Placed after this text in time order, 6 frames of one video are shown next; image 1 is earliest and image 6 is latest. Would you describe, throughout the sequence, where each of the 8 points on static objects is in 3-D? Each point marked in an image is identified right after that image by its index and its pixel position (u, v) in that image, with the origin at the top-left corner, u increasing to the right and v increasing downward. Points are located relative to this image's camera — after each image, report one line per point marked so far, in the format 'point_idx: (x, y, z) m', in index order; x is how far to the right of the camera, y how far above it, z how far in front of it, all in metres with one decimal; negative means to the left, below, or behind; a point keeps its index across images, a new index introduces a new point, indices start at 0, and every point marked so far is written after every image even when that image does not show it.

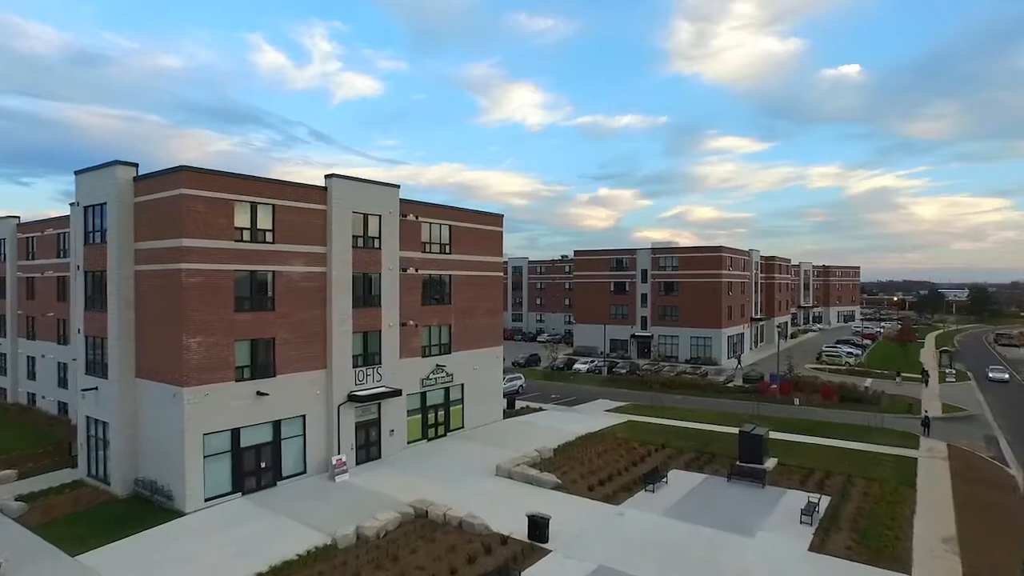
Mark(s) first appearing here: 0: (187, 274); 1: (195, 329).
0: (-13.3, +0.6, +19.1) m
1: (-13.1, -1.7, +19.2) m
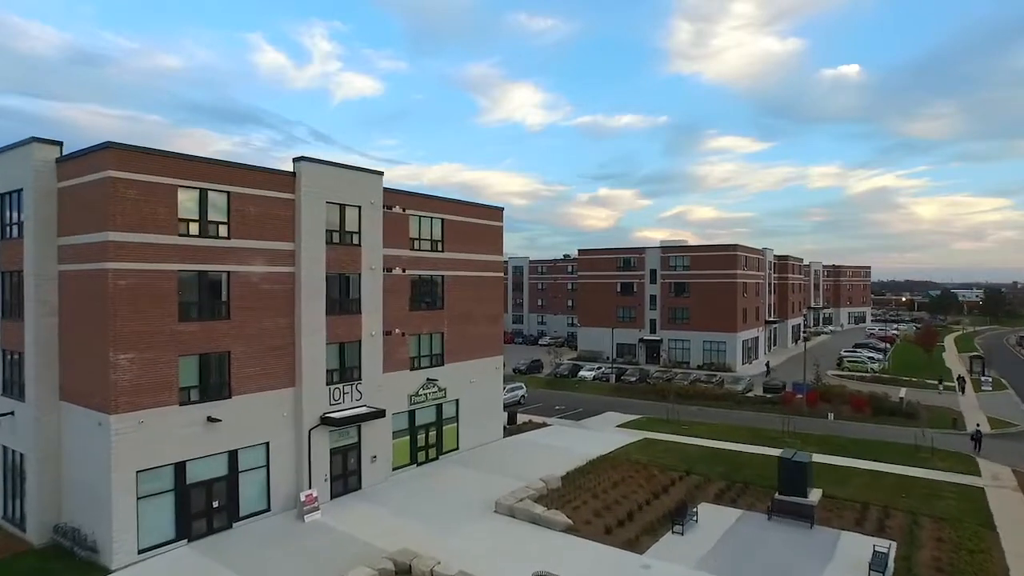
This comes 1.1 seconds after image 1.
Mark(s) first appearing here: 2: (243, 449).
0: (-13.3, +0.4, +15.6) m
1: (-13.0, -1.9, +15.7) m
2: (-10.6, -6.4, +18.5) m
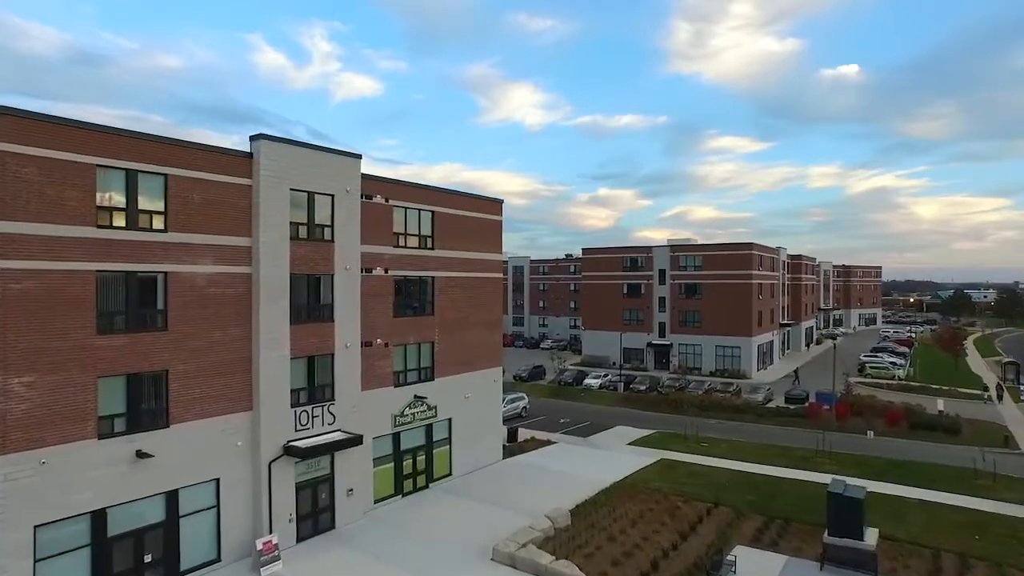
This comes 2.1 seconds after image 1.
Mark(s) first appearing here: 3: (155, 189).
0: (-13.2, +0.3, +12.3) m
1: (-13.0, -2.0, +12.4) m
2: (-10.6, -6.5, +15.1) m
3: (-11.2, +3.1, +14.7) m
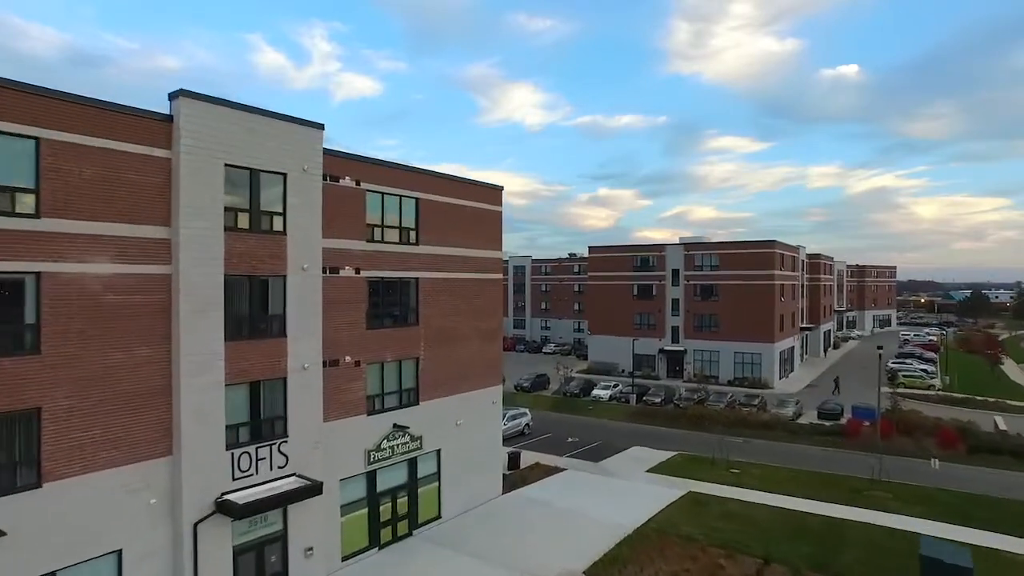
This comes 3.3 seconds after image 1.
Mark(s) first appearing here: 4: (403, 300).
0: (-13.2, +0.1, +8.2) m
1: (-12.9, -2.2, +8.3) m
2: (-10.5, -6.7, +11.1) m
3: (-11.1, +3.0, +10.6) m
4: (-4.2, -0.5, +18.0) m
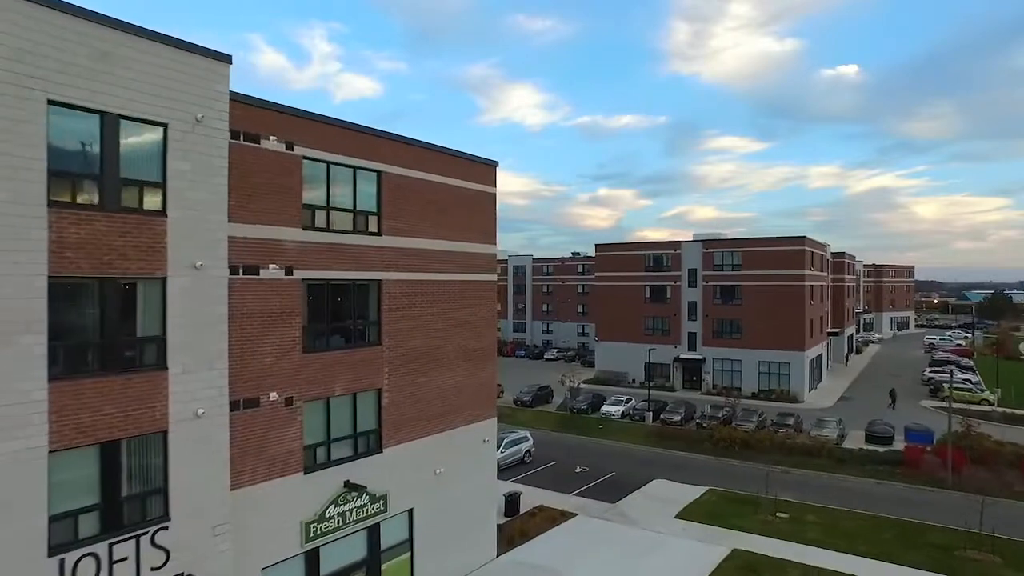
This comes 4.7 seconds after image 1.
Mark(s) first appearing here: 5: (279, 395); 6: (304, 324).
0: (-13.3, -0.1, +3.4) m
1: (-13.0, -2.3, +3.5) m
2: (-10.6, -6.8, +6.3) m
3: (-11.2, +2.8, +5.8) m
4: (-4.3, -0.6, +13.2) m
5: (-5.7, -2.6, +11.5) m
6: (-5.3, -0.9, +12.0) m
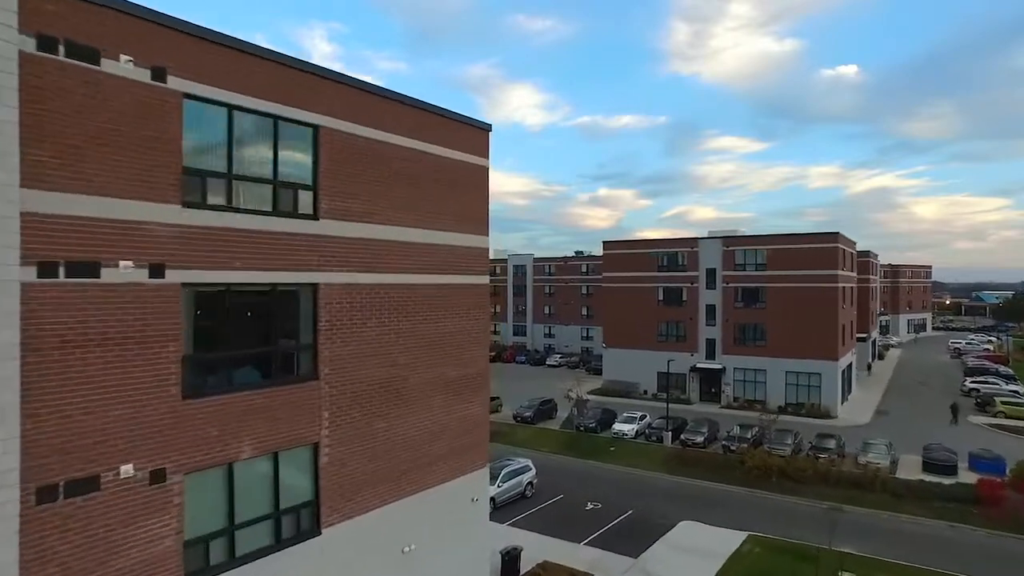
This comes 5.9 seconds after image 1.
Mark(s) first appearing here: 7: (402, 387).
0: (-13.3, -0.2, -0.8) m
1: (-13.1, -2.5, -0.7) m
2: (-10.7, -7.0, +2.0) m
3: (-11.3, +2.6, +1.6) m
4: (-4.4, -0.8, +8.9) m
5: (-5.8, -2.7, +7.2) m
6: (-5.3, -1.1, +7.7) m
7: (-2.6, -2.3, +10.8) m
